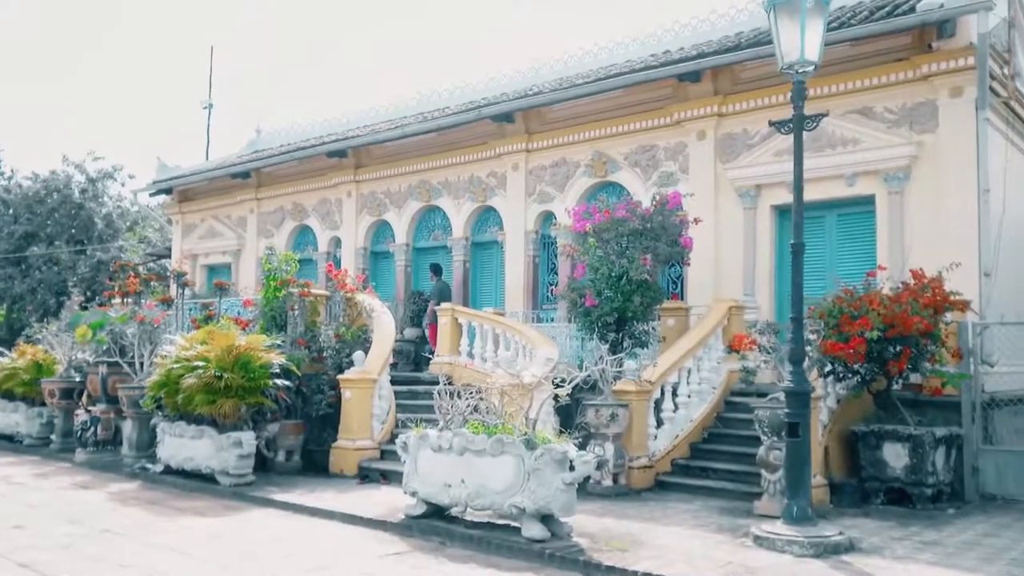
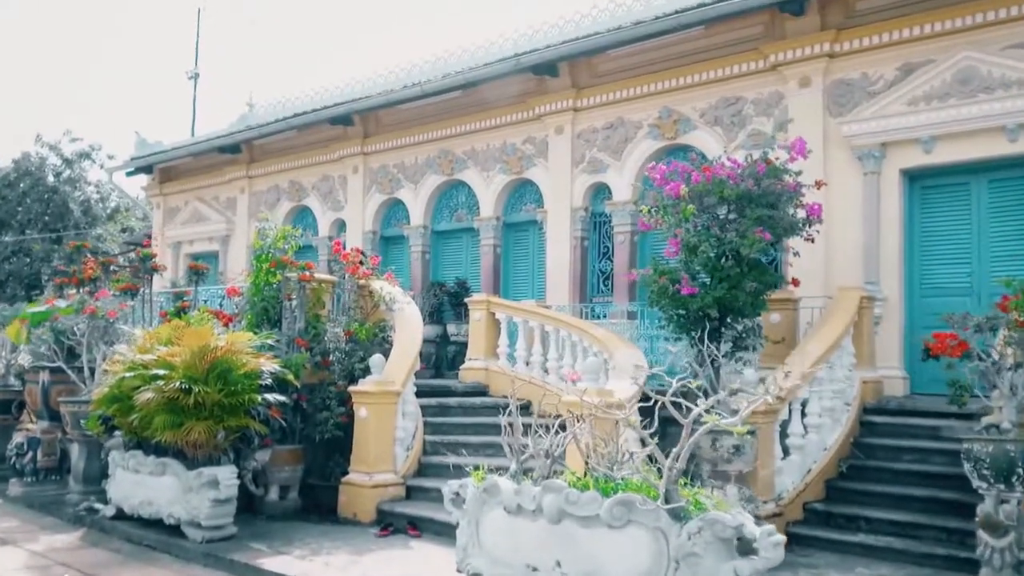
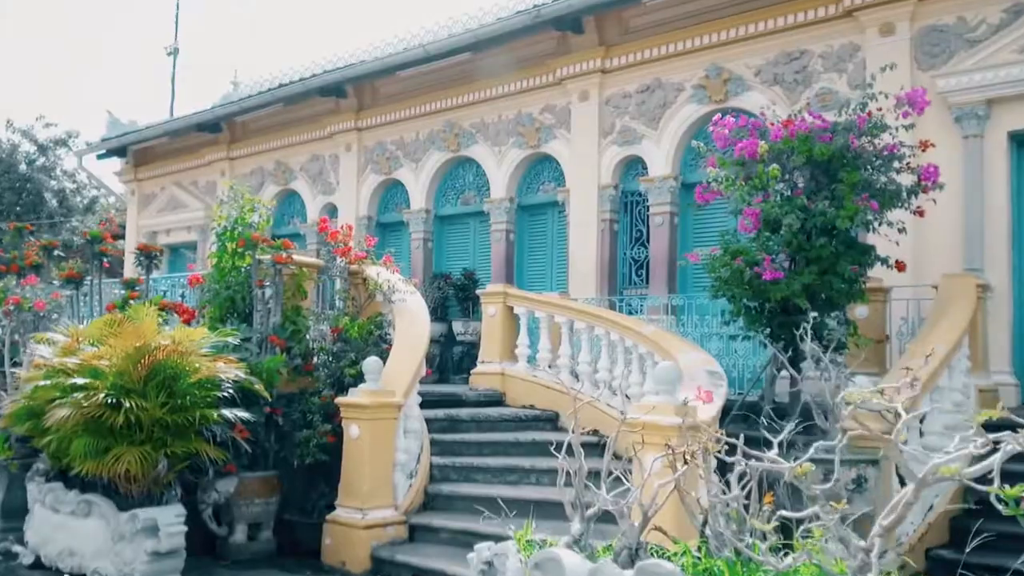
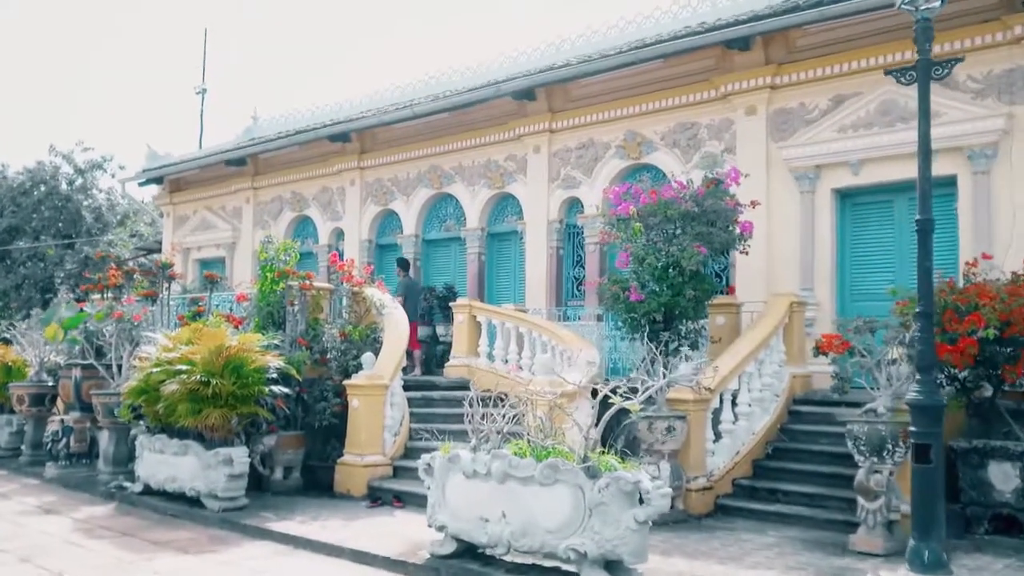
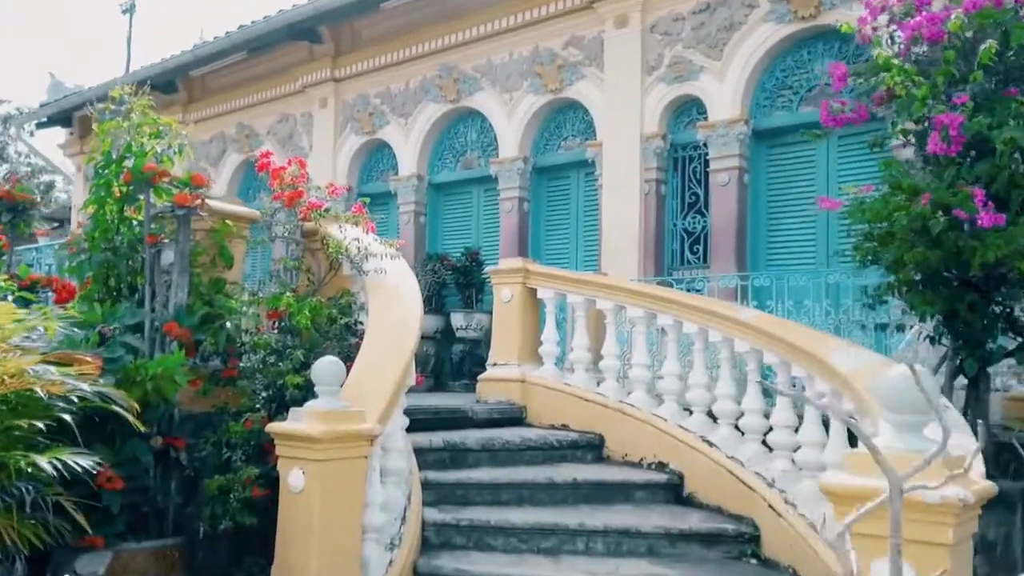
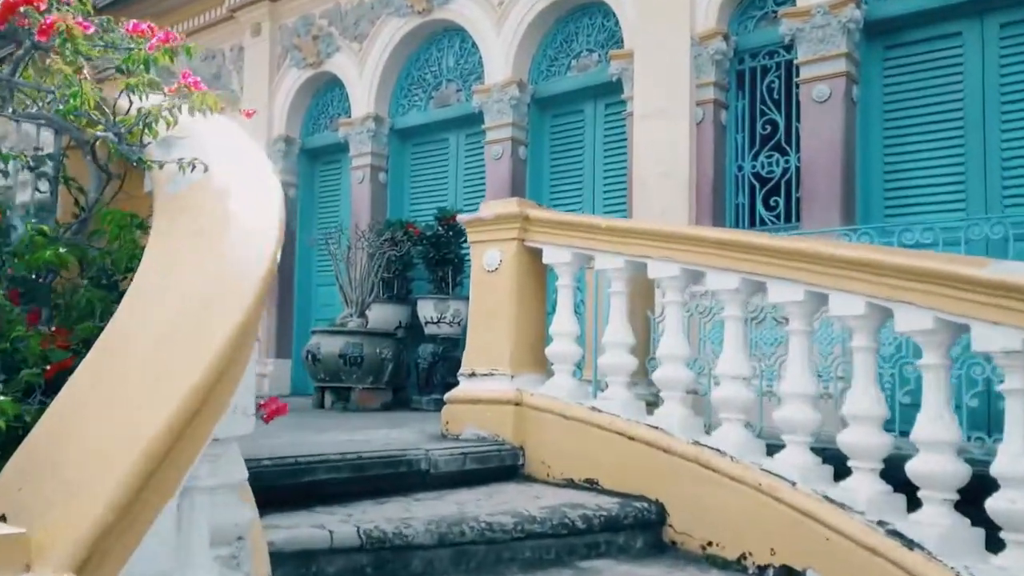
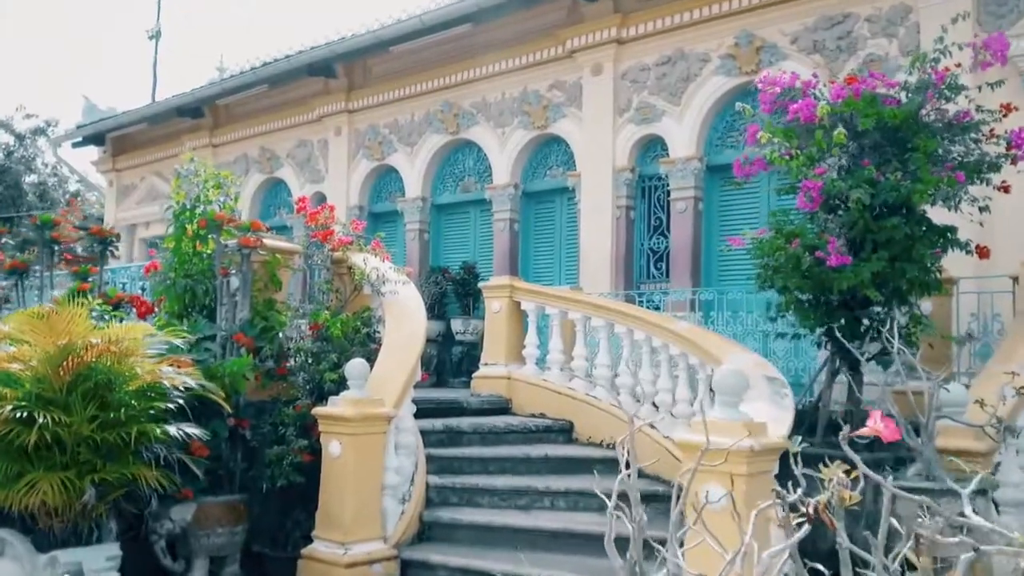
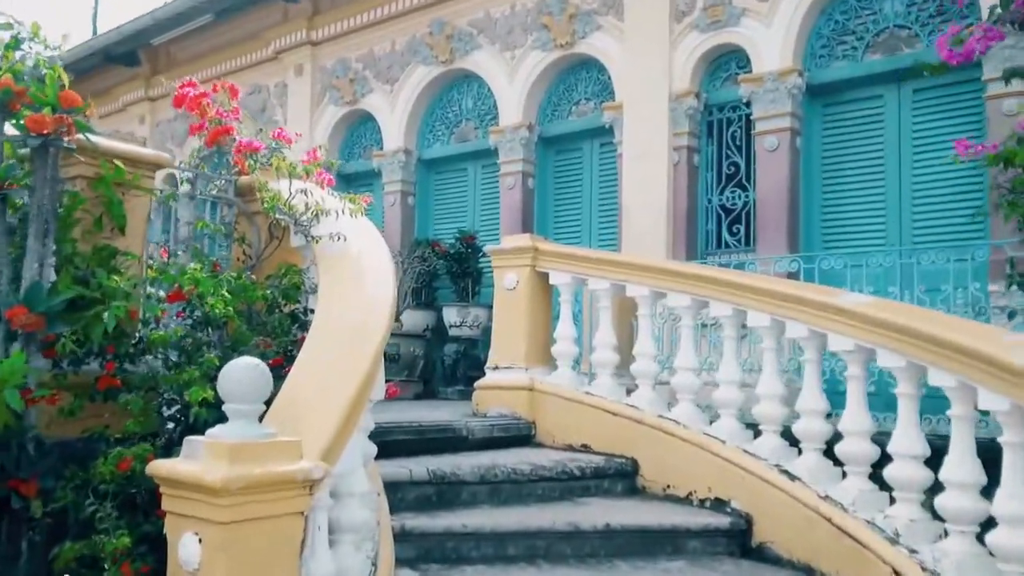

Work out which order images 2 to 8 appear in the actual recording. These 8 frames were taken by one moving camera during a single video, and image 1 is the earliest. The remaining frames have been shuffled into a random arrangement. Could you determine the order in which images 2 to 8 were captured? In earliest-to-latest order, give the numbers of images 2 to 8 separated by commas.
4, 2, 3, 7, 5, 8, 6
